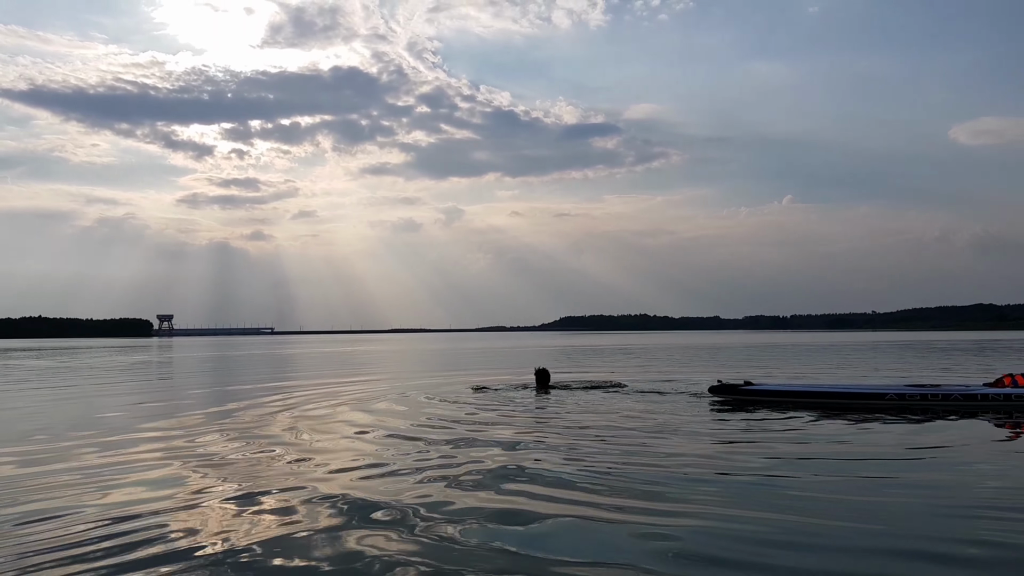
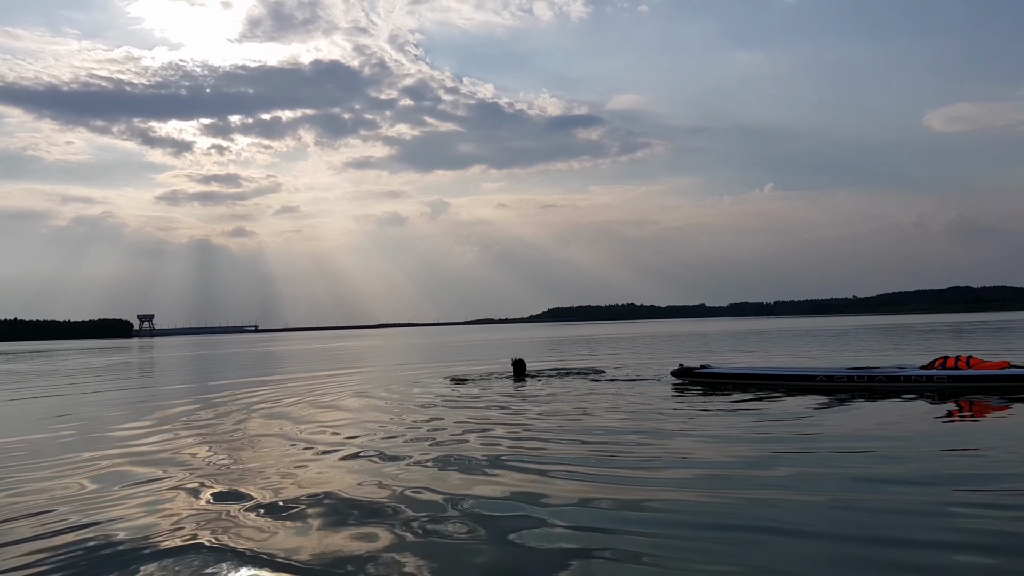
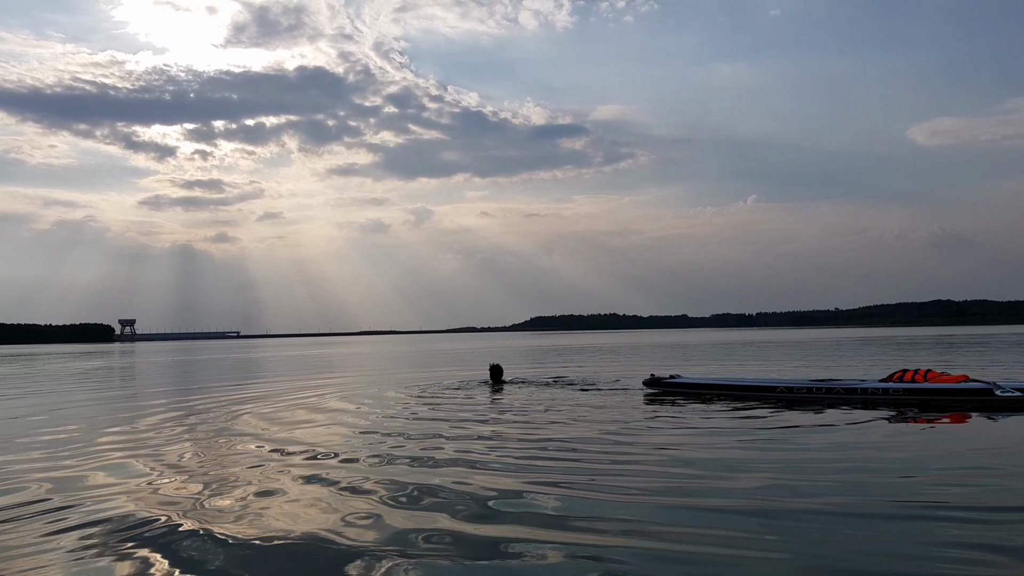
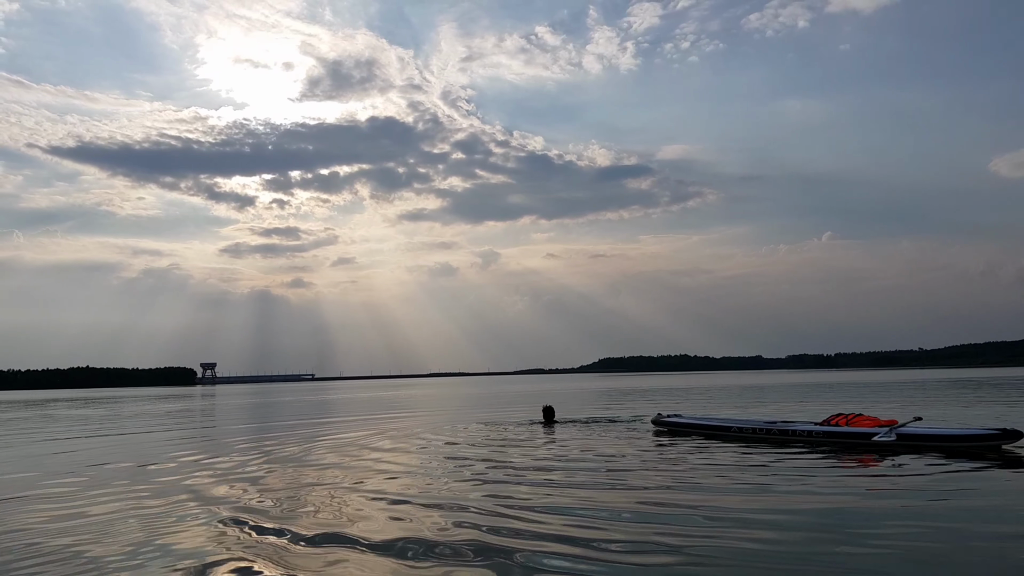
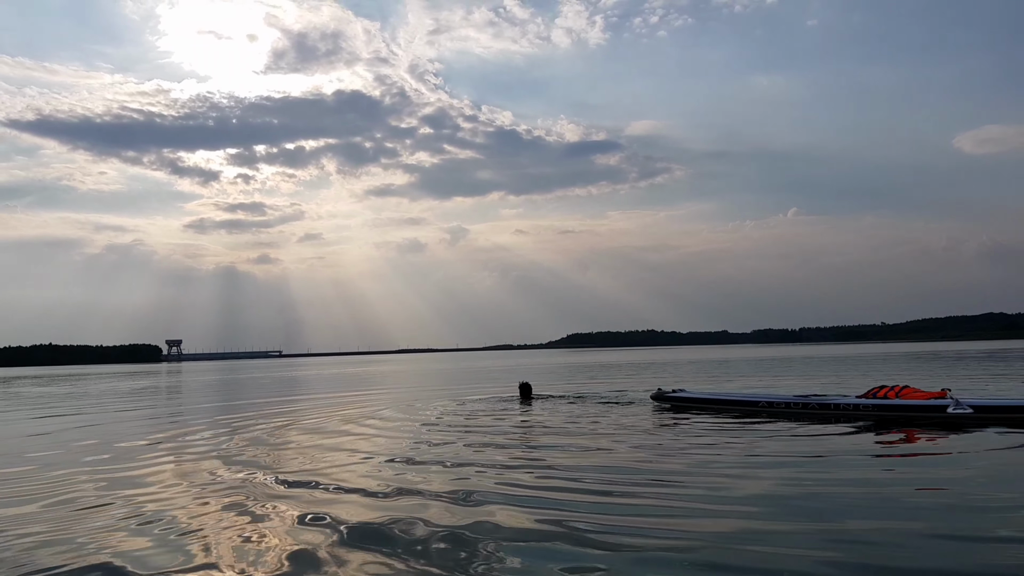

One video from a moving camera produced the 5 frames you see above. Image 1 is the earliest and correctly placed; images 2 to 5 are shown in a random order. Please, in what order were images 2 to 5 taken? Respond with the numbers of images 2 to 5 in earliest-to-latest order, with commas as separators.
2, 3, 5, 4
